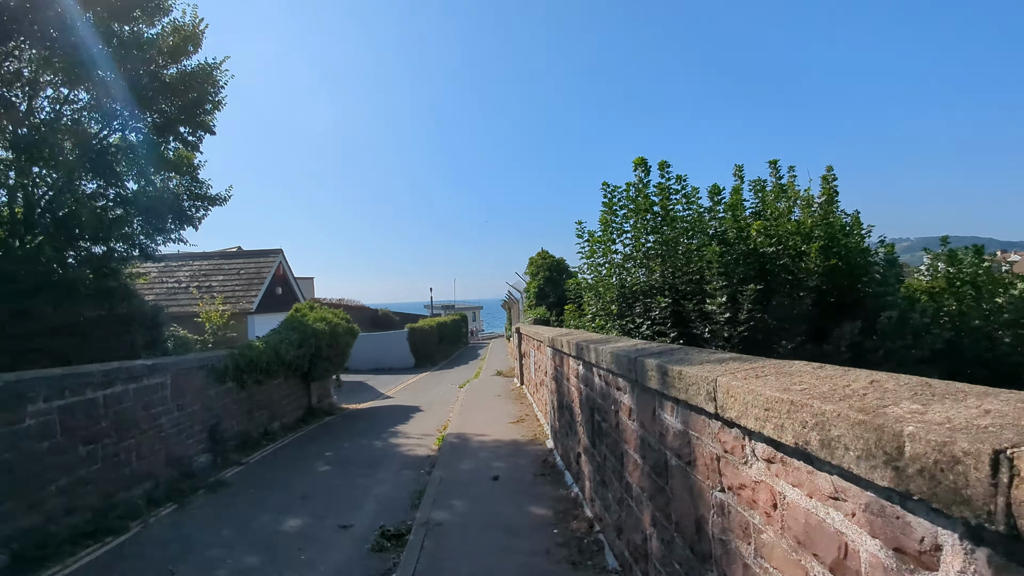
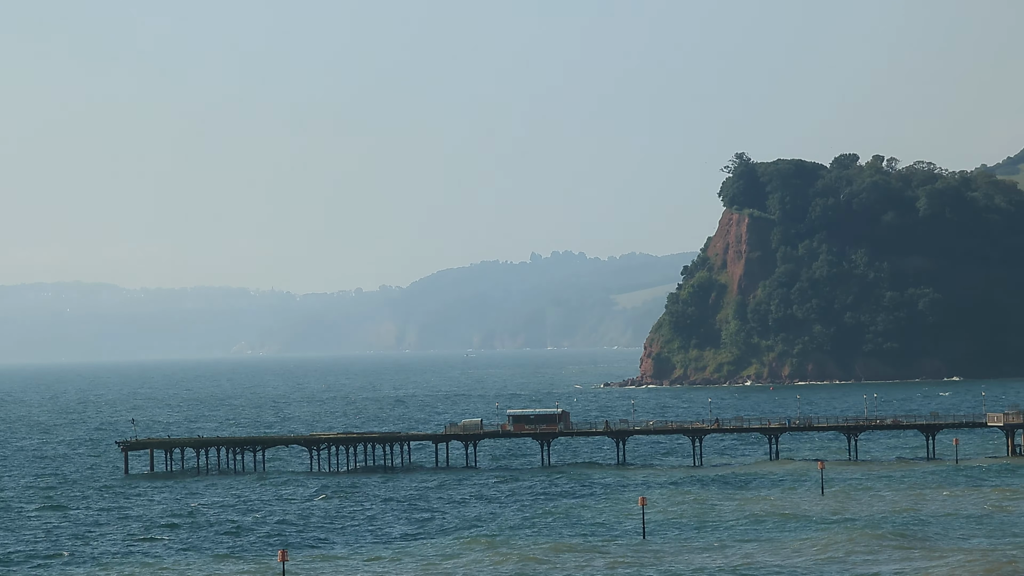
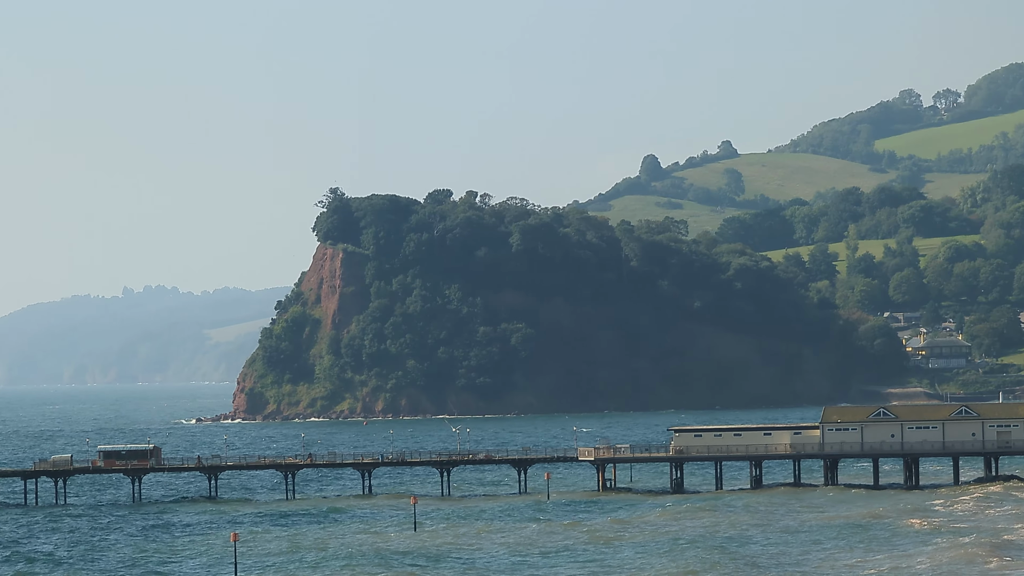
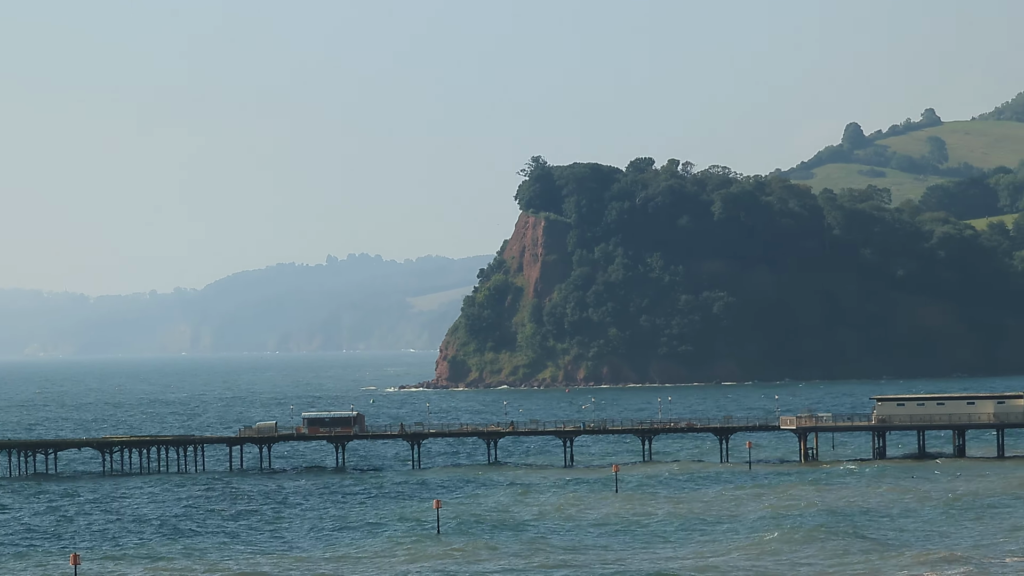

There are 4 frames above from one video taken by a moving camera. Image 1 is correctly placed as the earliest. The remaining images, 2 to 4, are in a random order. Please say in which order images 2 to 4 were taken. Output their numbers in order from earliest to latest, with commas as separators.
2, 4, 3
